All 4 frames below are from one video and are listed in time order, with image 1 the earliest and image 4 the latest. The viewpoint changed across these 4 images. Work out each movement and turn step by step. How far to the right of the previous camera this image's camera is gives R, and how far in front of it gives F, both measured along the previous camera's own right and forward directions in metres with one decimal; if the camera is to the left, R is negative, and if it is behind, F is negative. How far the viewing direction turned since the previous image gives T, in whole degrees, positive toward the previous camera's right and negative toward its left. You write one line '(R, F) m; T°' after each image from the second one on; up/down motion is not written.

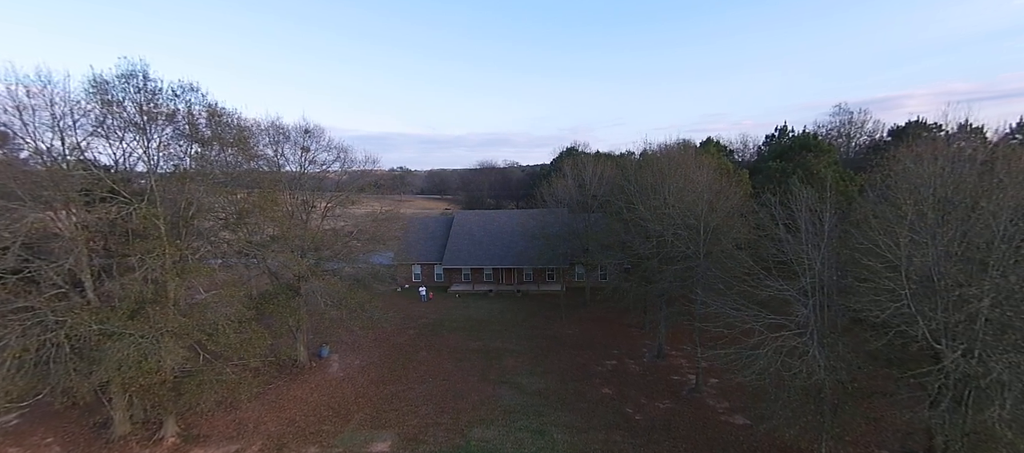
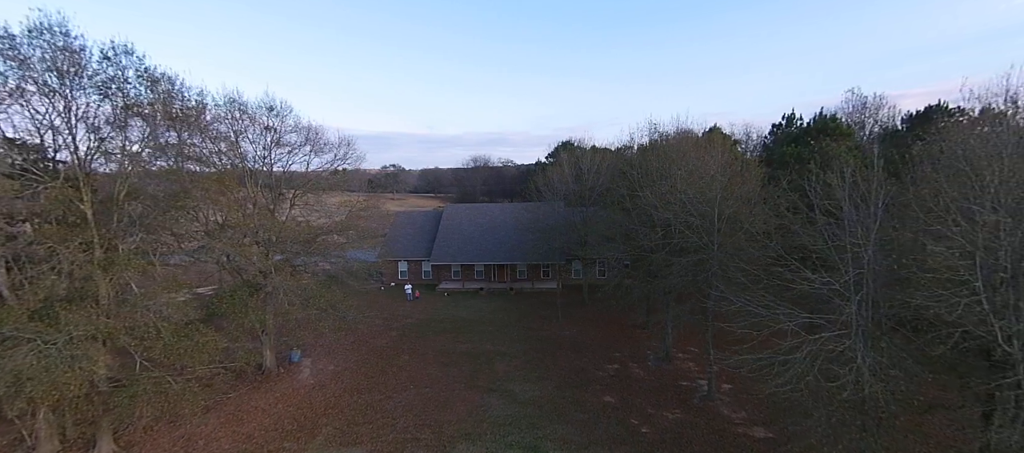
(+0.2, +1.8) m; +1°
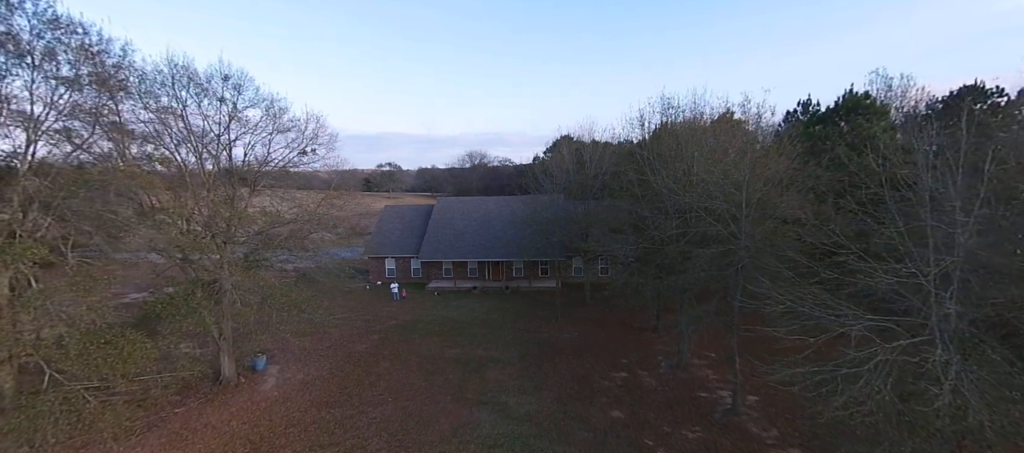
(+0.2, +2.0) m; 0°
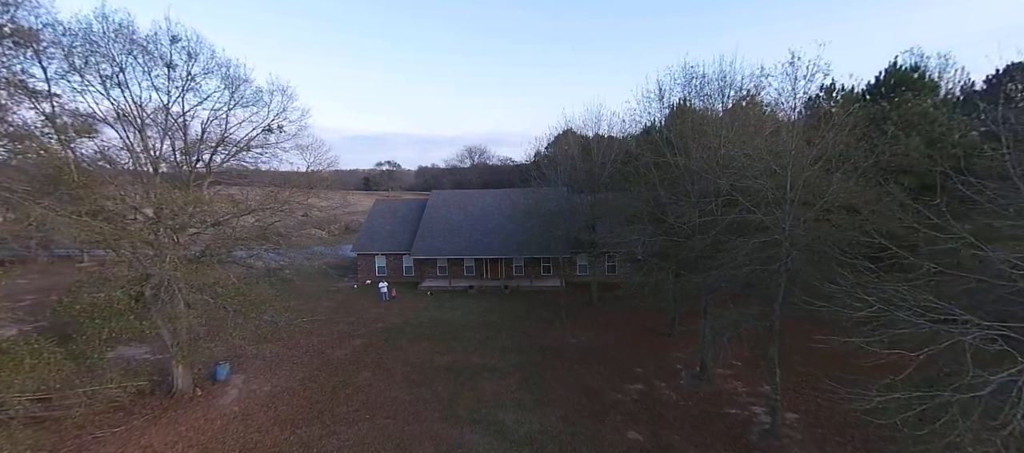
(+0.1, +1.9) m; 0°
